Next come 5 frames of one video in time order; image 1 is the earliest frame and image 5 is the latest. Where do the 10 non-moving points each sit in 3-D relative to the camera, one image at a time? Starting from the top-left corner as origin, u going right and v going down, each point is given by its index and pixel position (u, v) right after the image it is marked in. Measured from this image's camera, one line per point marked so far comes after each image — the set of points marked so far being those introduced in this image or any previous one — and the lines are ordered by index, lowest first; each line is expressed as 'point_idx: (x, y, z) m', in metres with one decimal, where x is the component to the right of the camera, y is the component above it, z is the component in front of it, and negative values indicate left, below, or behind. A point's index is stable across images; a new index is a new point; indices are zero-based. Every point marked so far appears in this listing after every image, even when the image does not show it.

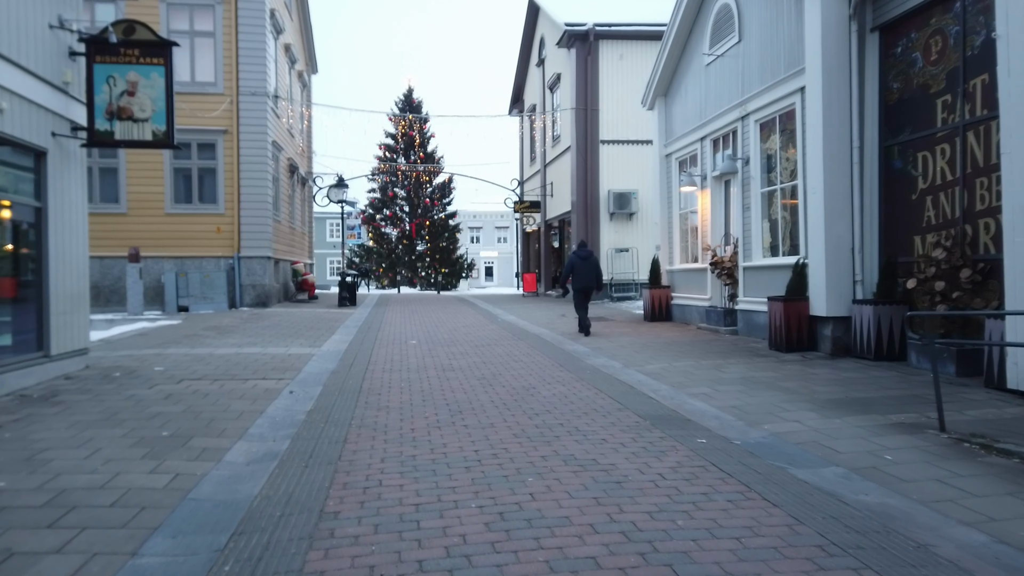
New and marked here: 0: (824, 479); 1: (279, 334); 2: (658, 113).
0: (+2.1, -1.3, +5.1) m
1: (-4.6, -0.9, +15.2) m
2: (+3.3, +3.9, +17.2) m
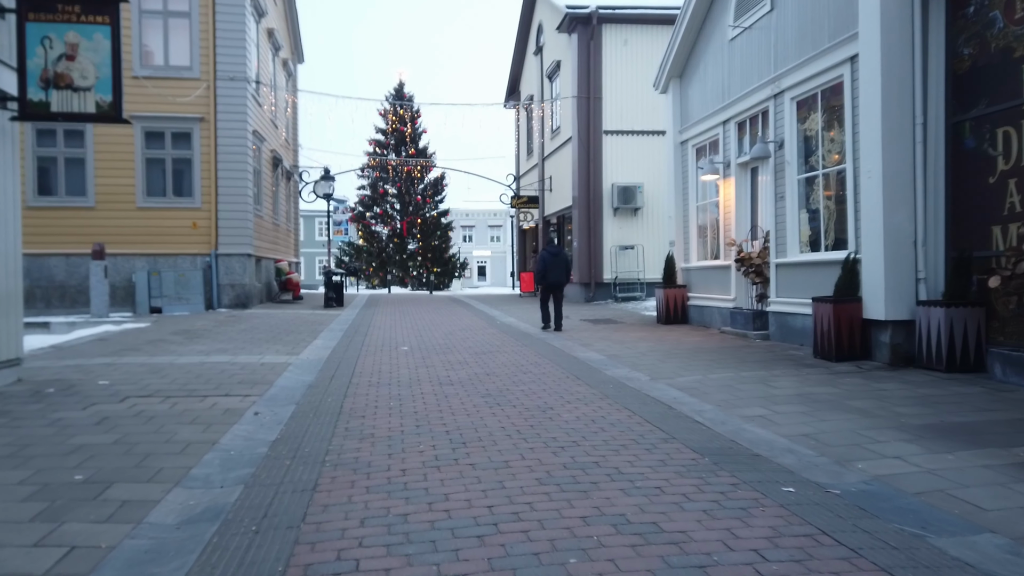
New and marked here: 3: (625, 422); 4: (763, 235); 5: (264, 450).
0: (+2.2, -1.3, +3.6) m
1: (-4.6, -0.9, +13.6) m
2: (+3.3, +3.9, +15.7) m
3: (+0.9, -1.1, +6.3) m
4: (+4.1, +0.9, +12.5) m
5: (-1.9, -1.2, +5.8) m
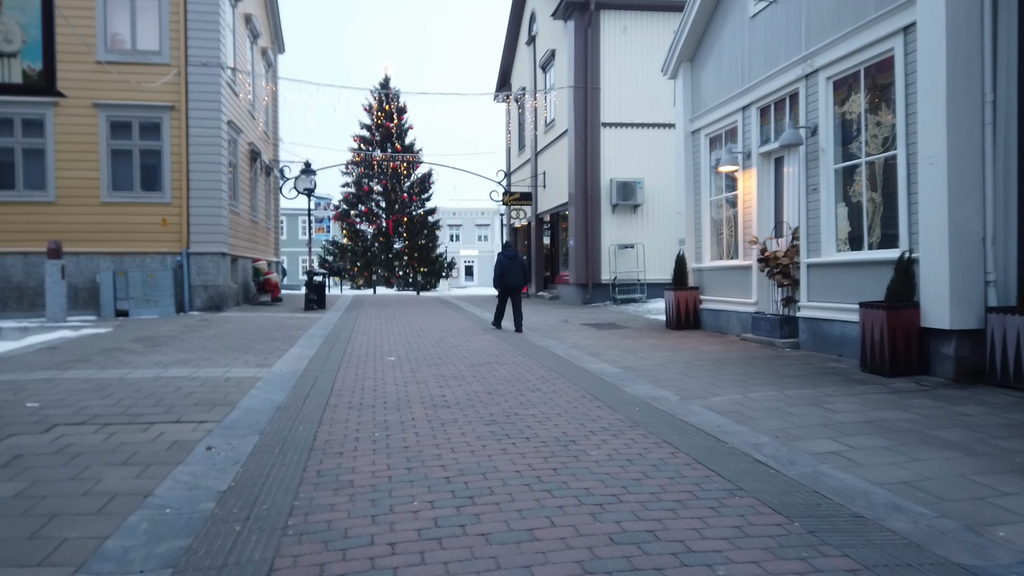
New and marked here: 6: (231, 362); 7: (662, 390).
0: (+2.4, -1.3, +2.3) m
1: (-4.6, -0.9, +12.2) m
2: (+3.2, +3.9, +14.5) m
3: (+1.0, -1.2, +5.0) m
4: (+4.1, +0.8, +11.3) m
5: (-1.8, -1.3, +4.5) m
6: (-3.8, -1.0, +10.4) m
7: (+1.6, -1.1, +7.9) m
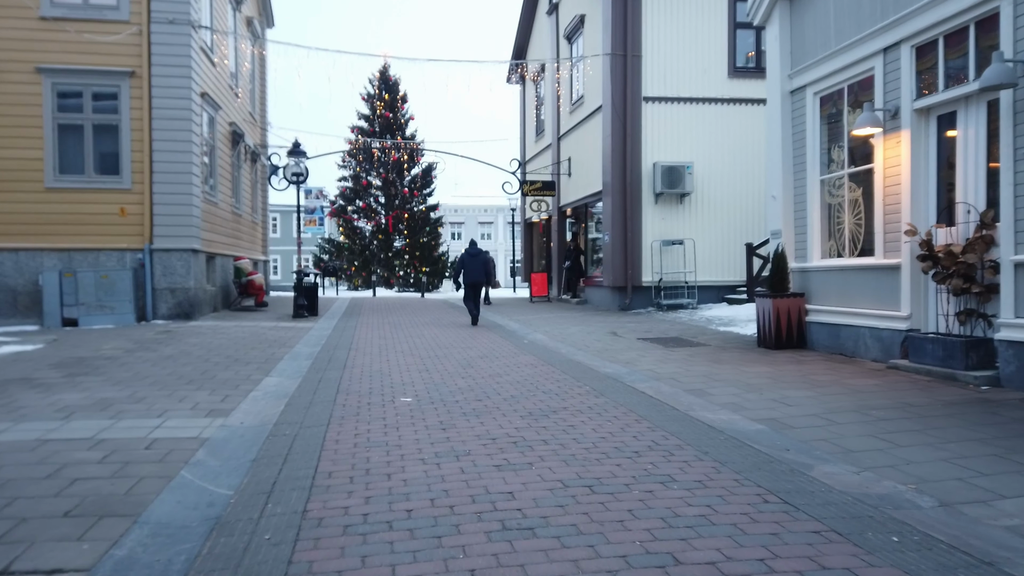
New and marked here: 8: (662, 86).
0: (+3.1, -1.4, -1.0) m
1: (-4.0, -1.0, +8.9) m
2: (+3.9, +3.8, +11.2) m
3: (+1.7, -1.3, +1.7) m
4: (+4.8, +0.7, +8.0) m
5: (-1.1, -1.4, +1.1) m
6: (-3.2, -1.1, +7.1) m
7: (+2.2, -1.1, +4.6) m
8: (+3.7, +4.9, +18.5) m
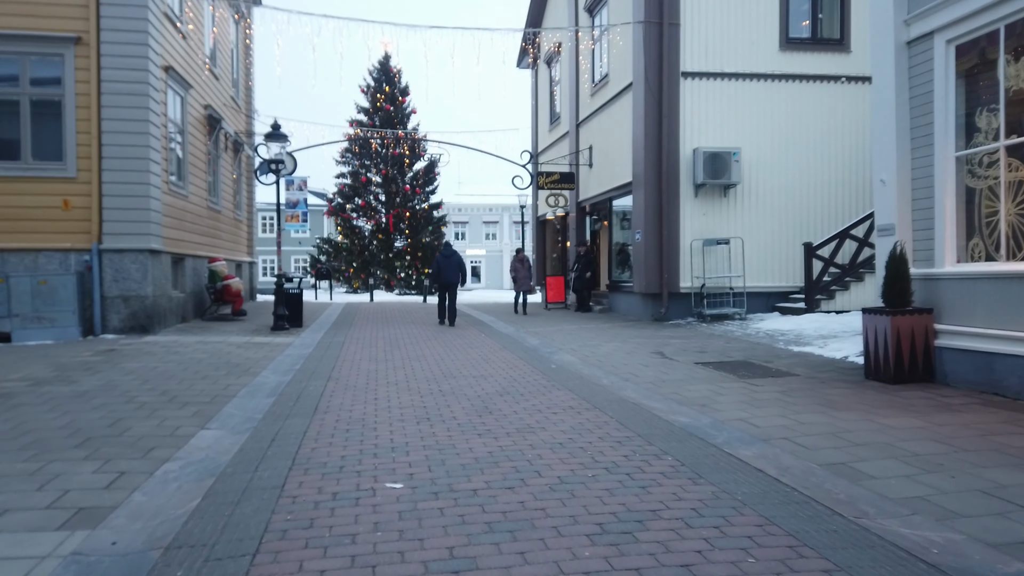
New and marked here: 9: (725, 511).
0: (+3.4, -1.5, -3.7) m
1: (-3.6, -1.2, +6.2) m
2: (+4.2, +3.7, +8.5) m
3: (+2.0, -1.4, -0.9) m
4: (+5.1, +0.6, +5.3) m
5: (-0.8, -1.5, -1.5) m
6: (-2.9, -1.2, +4.4) m
7: (+2.5, -1.3, +1.9) m
8: (+4.0, +4.7, +15.8) m
9: (+1.2, -1.2, +4.1) m
